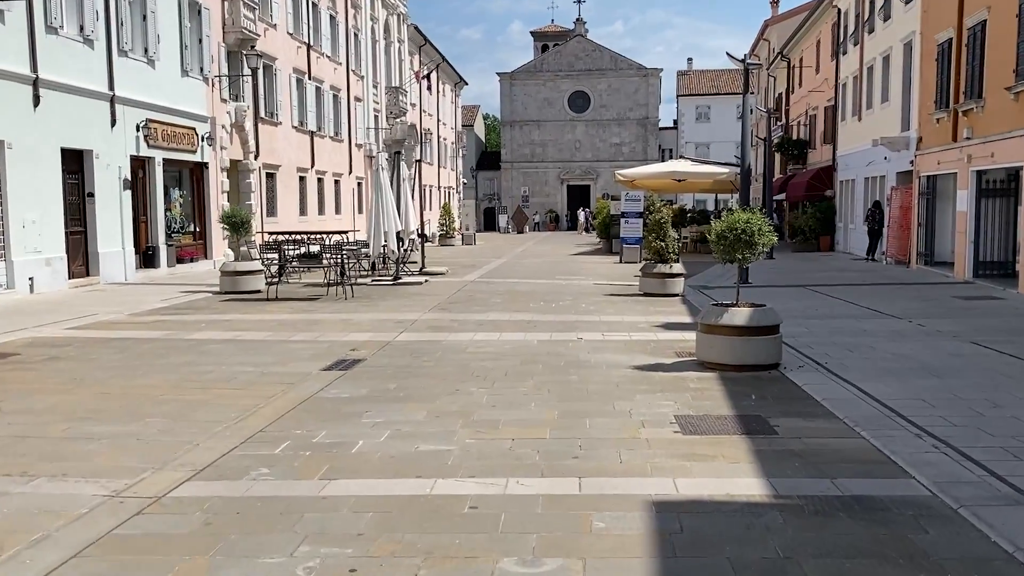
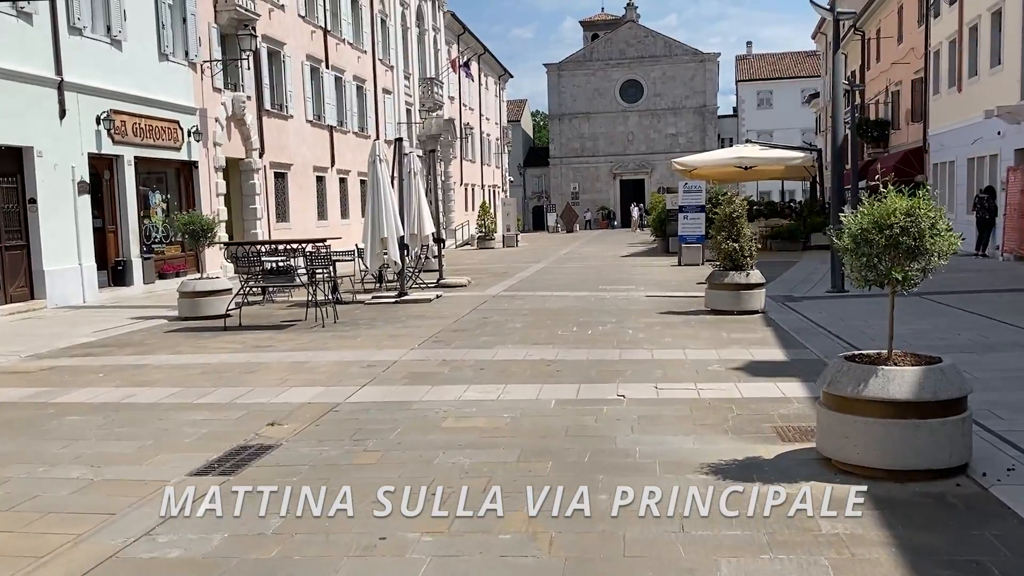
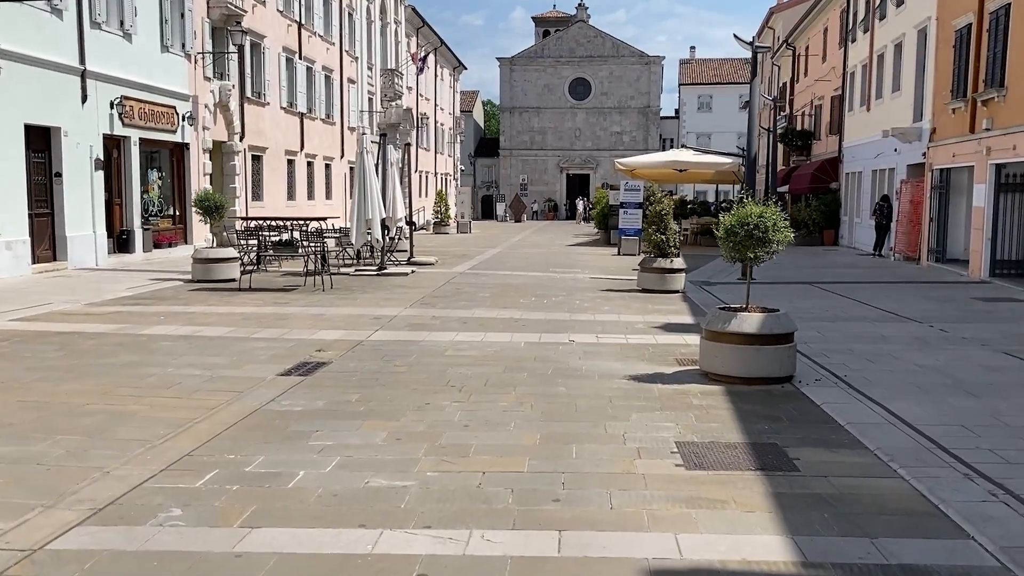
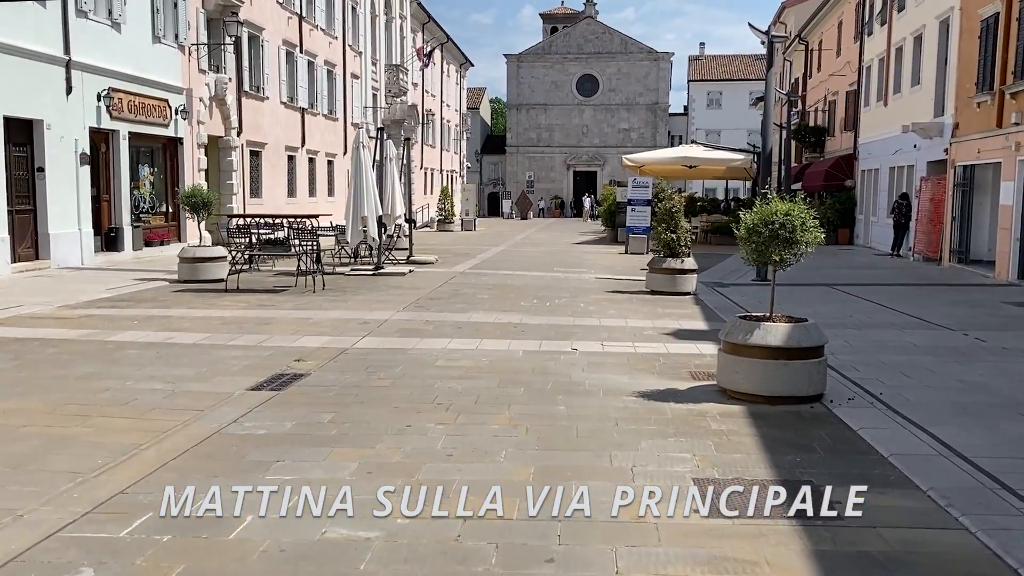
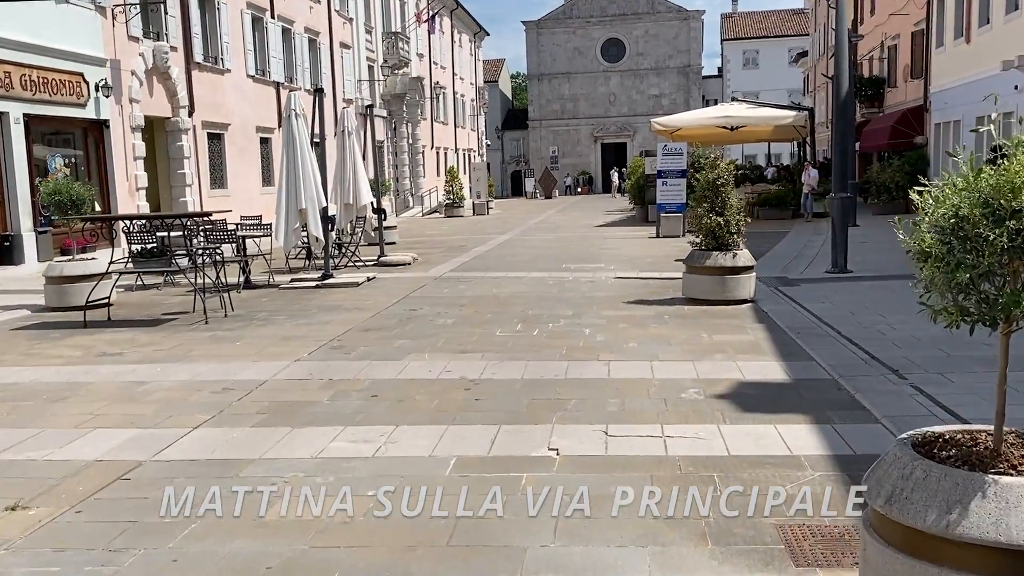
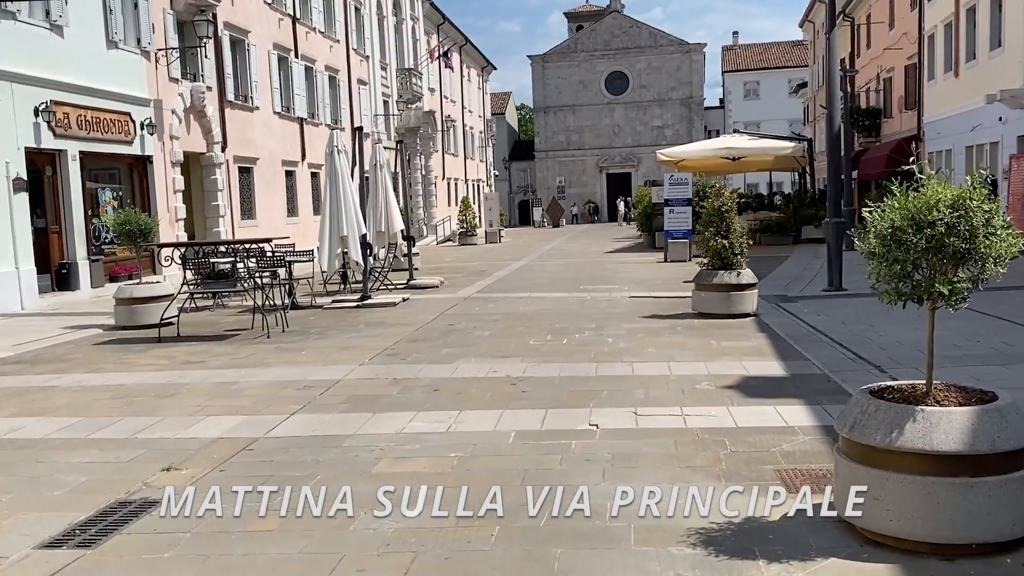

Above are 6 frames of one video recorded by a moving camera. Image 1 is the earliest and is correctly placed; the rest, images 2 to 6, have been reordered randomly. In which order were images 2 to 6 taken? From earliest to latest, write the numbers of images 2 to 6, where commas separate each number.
3, 4, 2, 6, 5
